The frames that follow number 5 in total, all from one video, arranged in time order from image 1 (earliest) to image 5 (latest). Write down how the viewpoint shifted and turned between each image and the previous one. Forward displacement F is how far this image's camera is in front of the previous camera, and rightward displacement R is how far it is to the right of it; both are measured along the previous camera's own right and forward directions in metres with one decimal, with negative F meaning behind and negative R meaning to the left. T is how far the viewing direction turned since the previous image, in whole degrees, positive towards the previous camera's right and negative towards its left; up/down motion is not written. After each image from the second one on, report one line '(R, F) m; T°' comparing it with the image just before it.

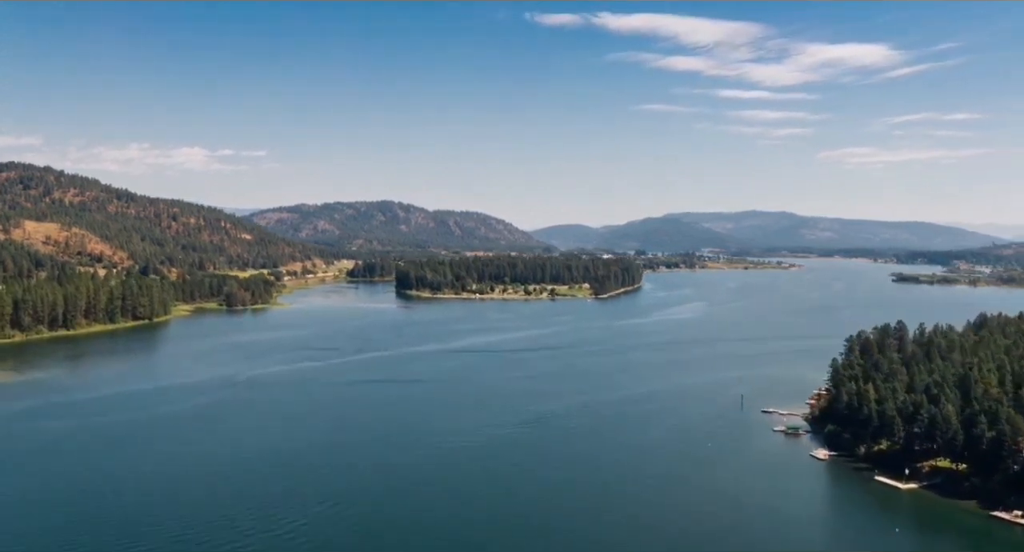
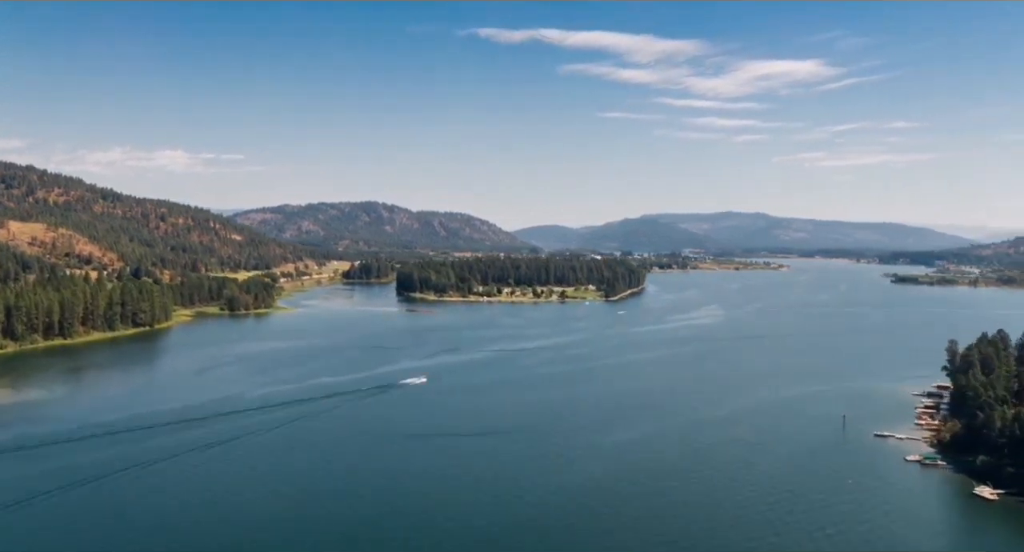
(-2.0, +2.5) m; +1°
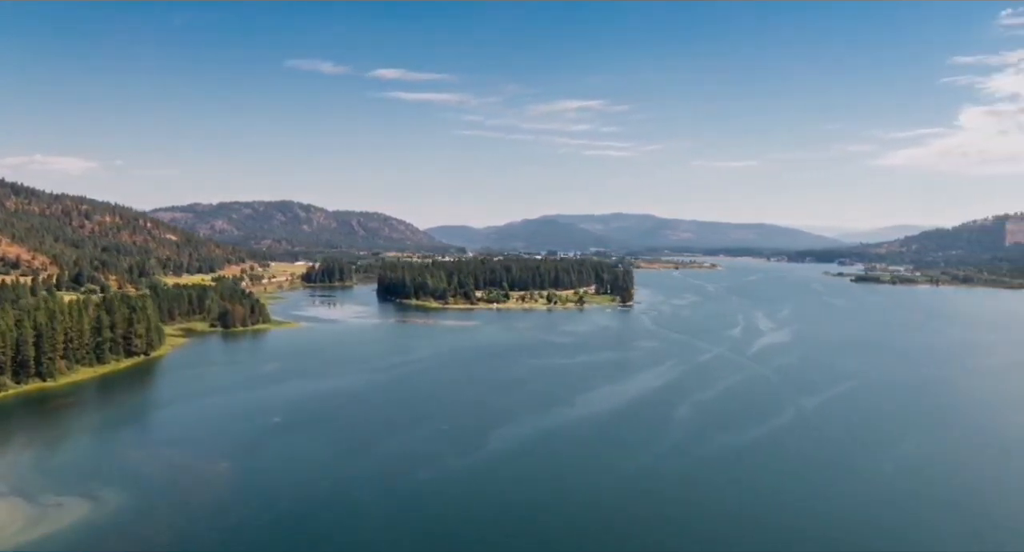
(-6.7, +8.2) m; +5°
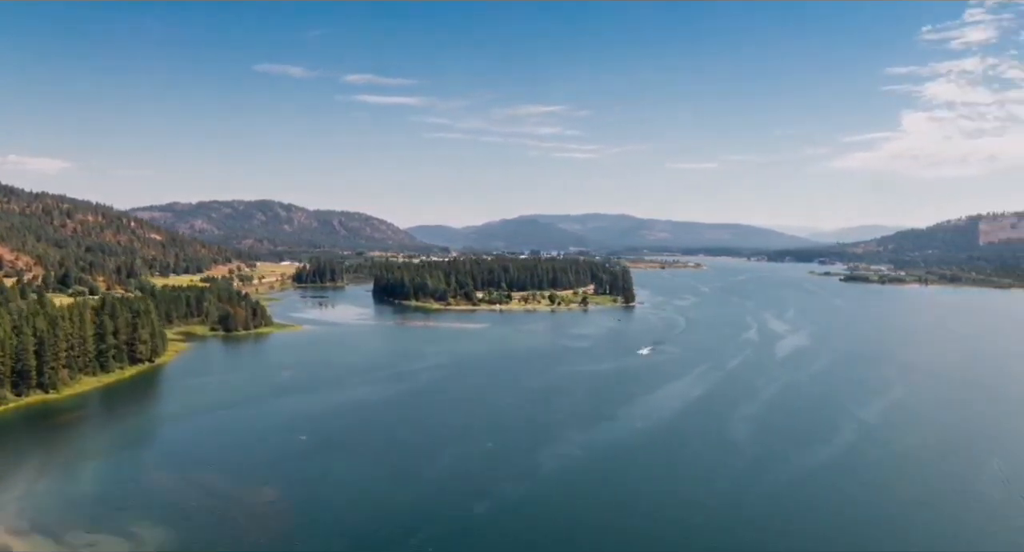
(-1.5, +1.5) m; +1°
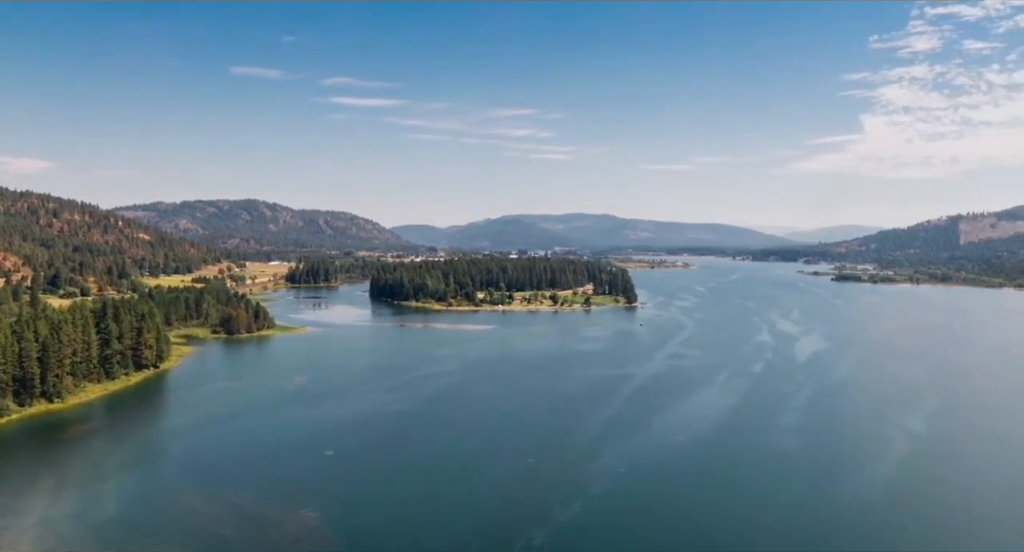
(-1.1, +1.1) m; +1°
